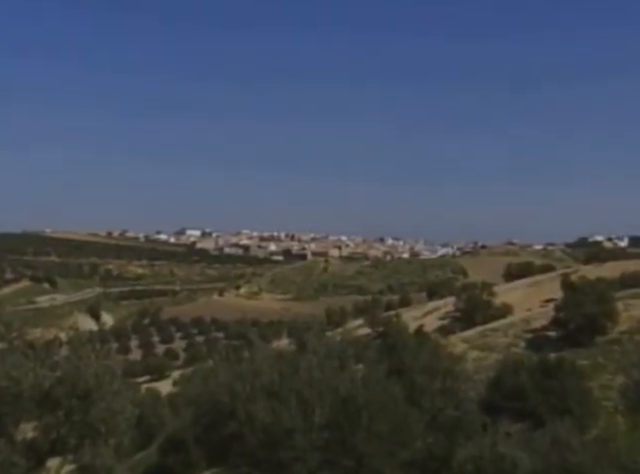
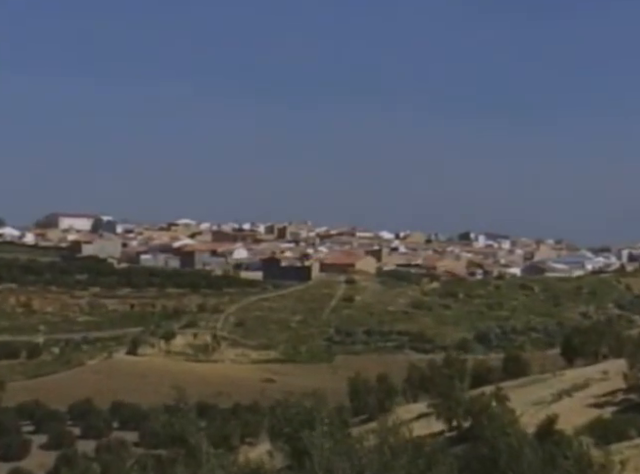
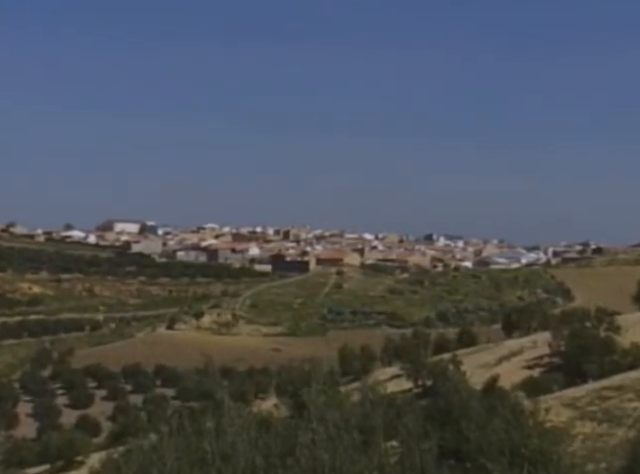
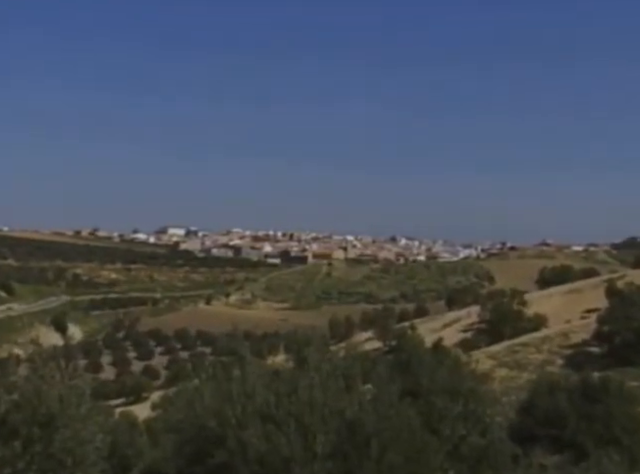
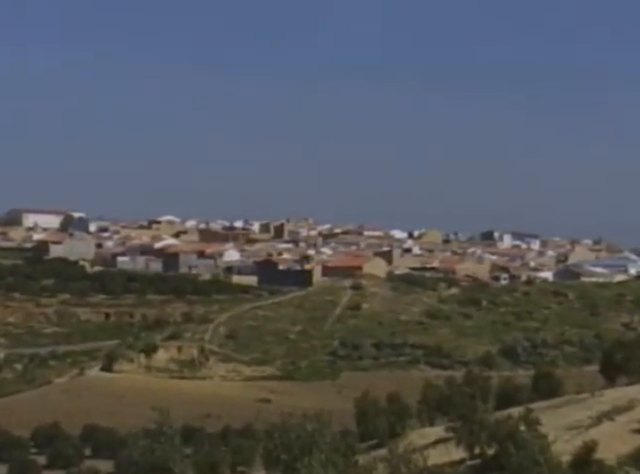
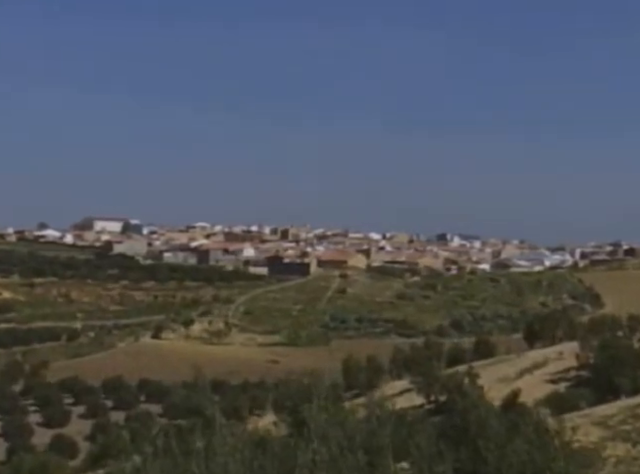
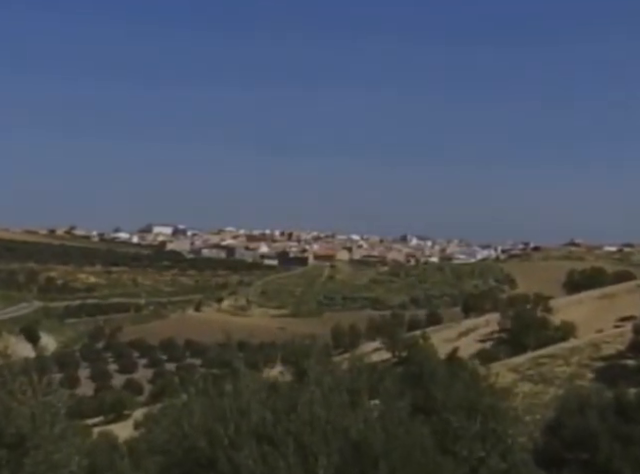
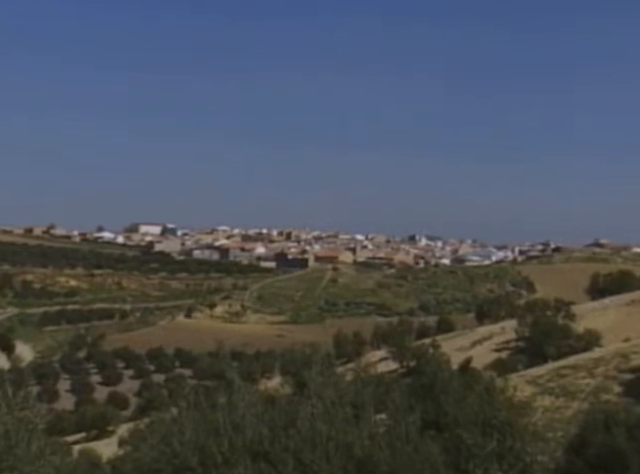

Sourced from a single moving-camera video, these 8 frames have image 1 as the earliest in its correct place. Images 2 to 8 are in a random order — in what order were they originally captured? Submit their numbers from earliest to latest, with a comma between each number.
4, 7, 8, 3, 6, 2, 5
